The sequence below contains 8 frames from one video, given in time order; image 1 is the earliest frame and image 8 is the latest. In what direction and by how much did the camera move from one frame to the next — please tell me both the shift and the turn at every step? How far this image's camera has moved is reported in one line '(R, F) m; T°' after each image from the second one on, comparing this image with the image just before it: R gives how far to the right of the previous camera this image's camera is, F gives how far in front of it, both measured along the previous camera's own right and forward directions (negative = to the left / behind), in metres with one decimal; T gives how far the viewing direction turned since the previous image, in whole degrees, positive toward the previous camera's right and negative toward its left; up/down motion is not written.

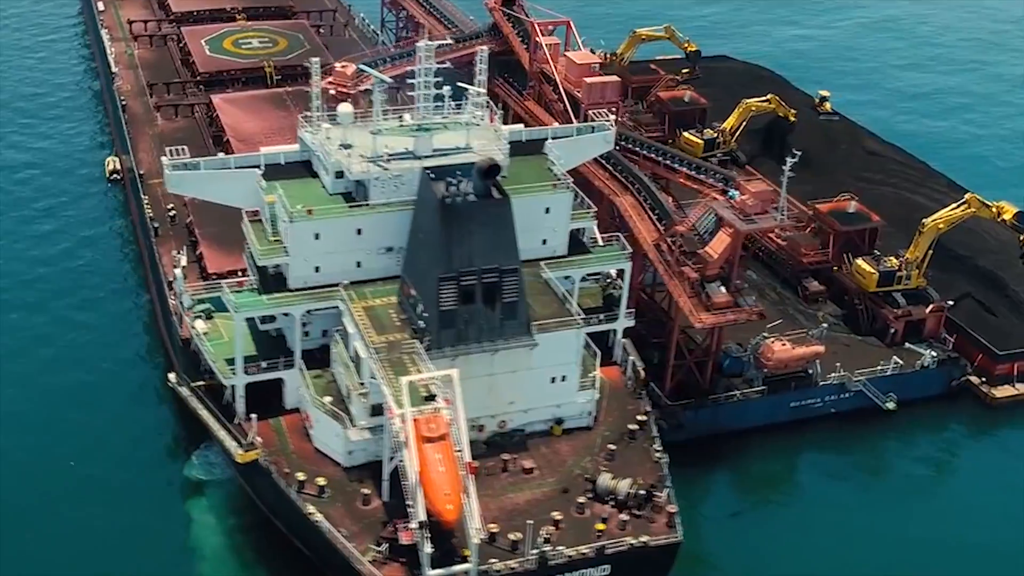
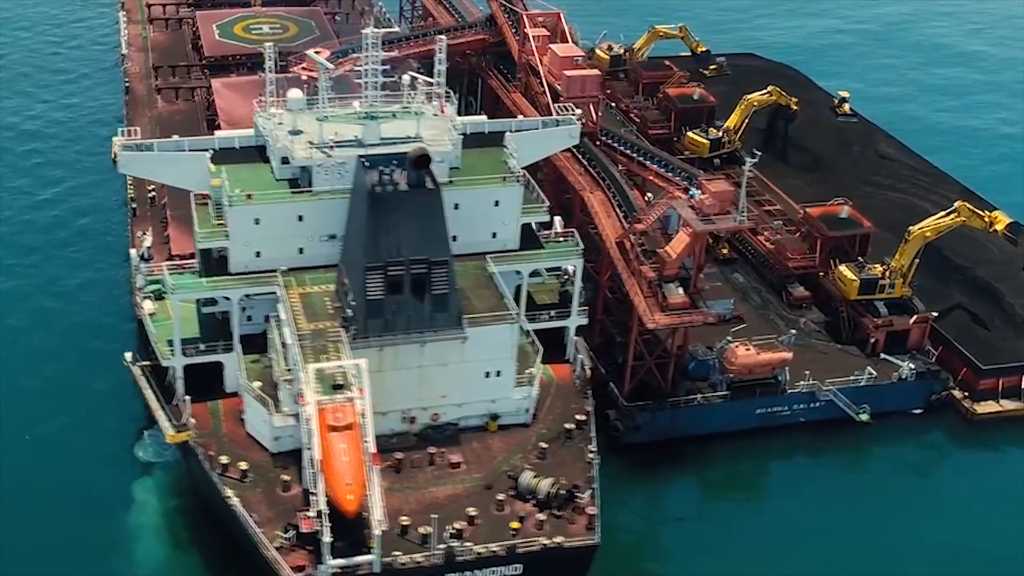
(+4.4, +0.6) m; -4°
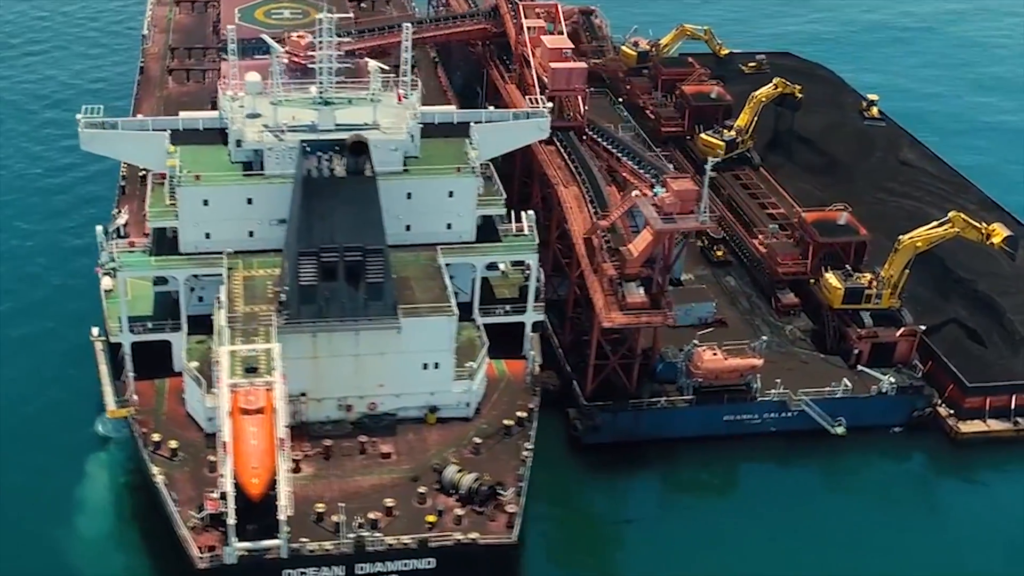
(+4.5, +0.6) m; -4°
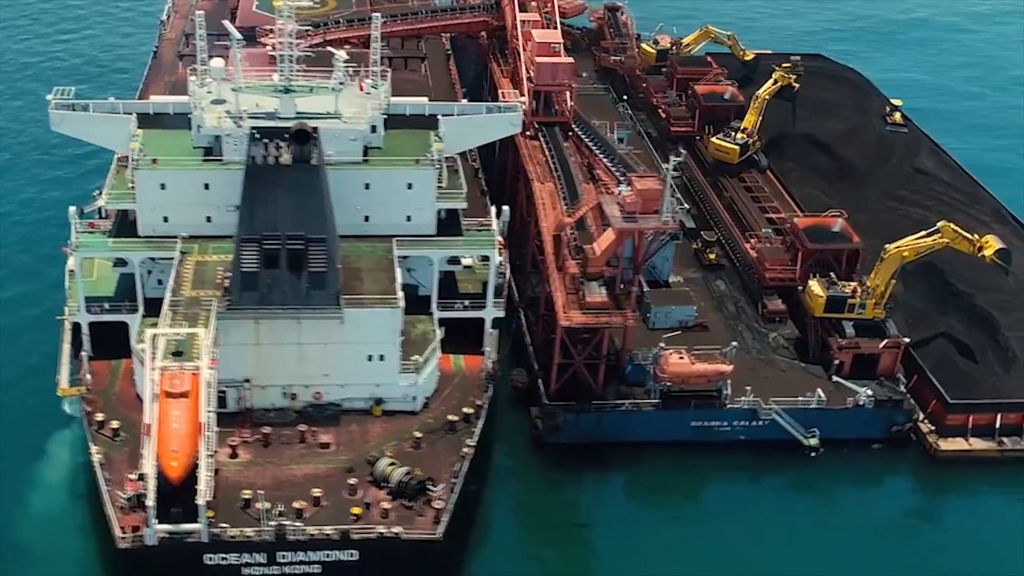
(+3.9, +0.5) m; -4°
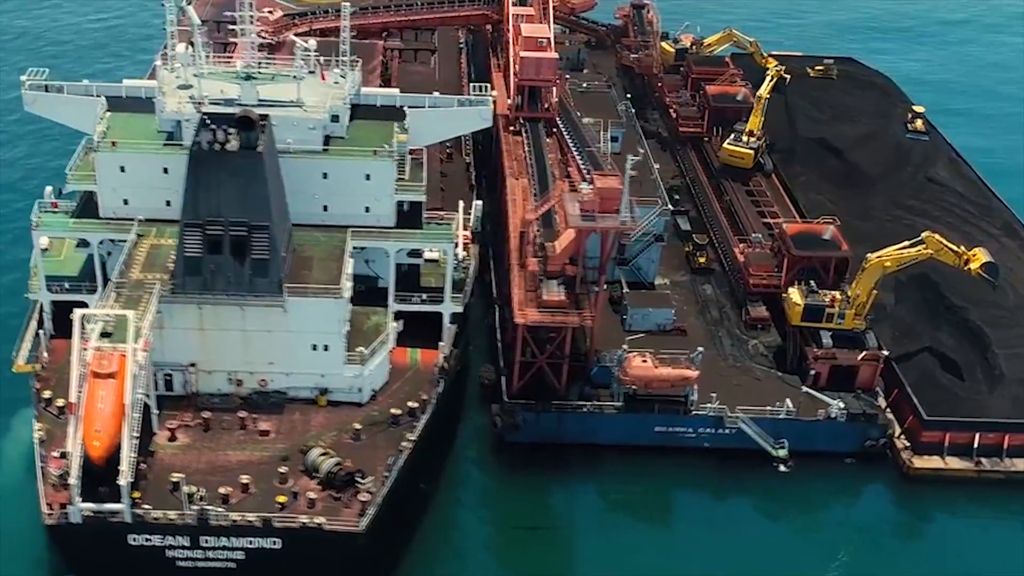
(+3.9, +0.5) m; -4°
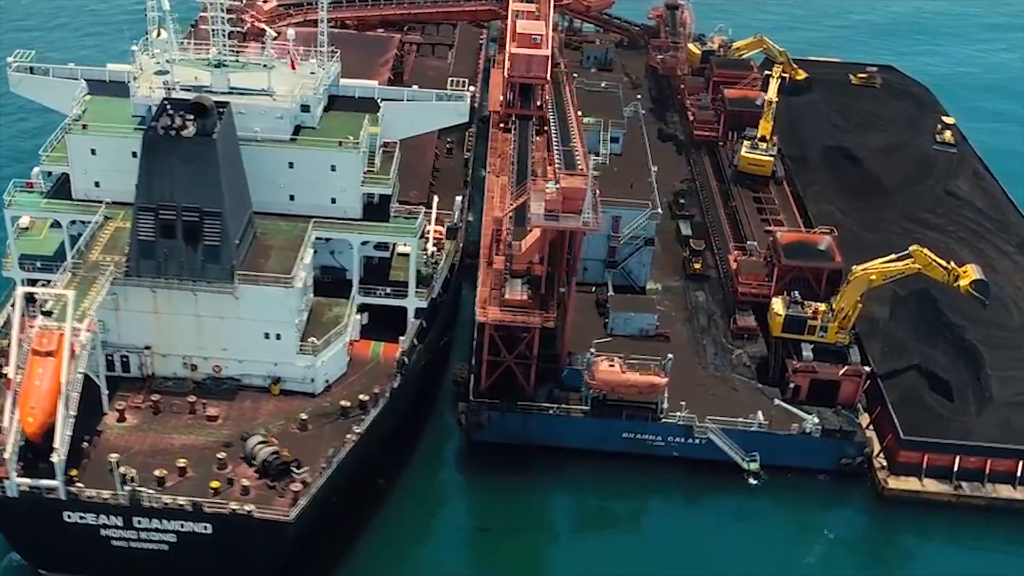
(+3.9, +0.5) m; -4°
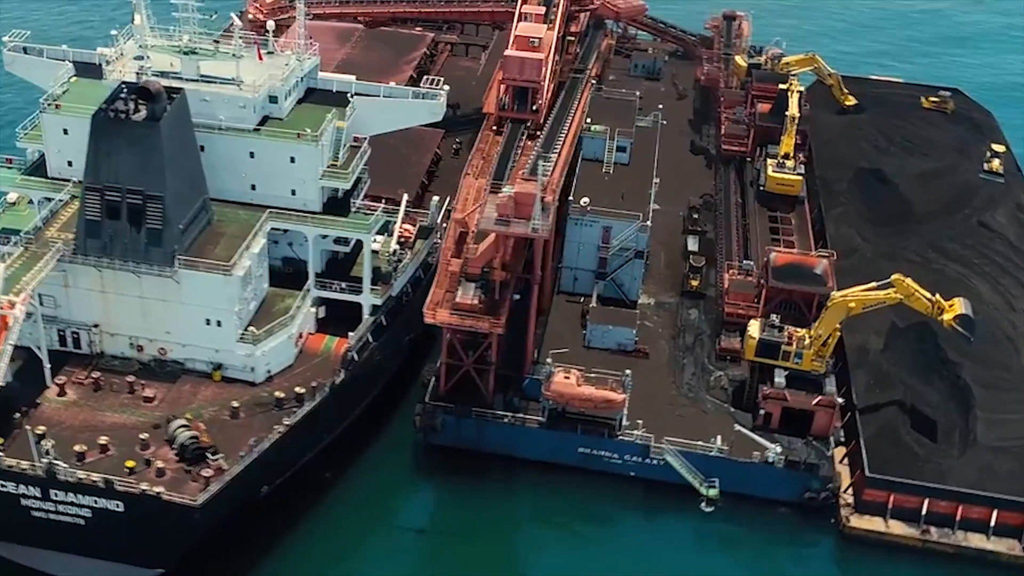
(+5.7, +0.9) m; -6°
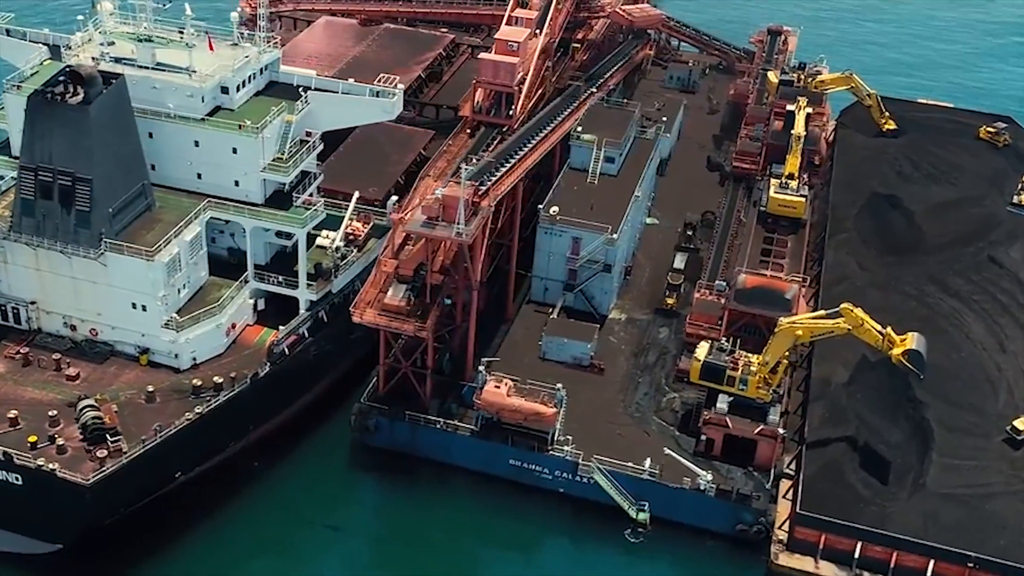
(+6.3, +1.0) m; -6°
